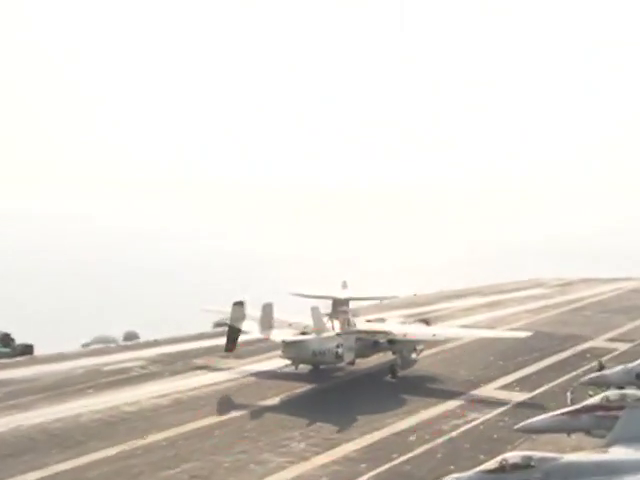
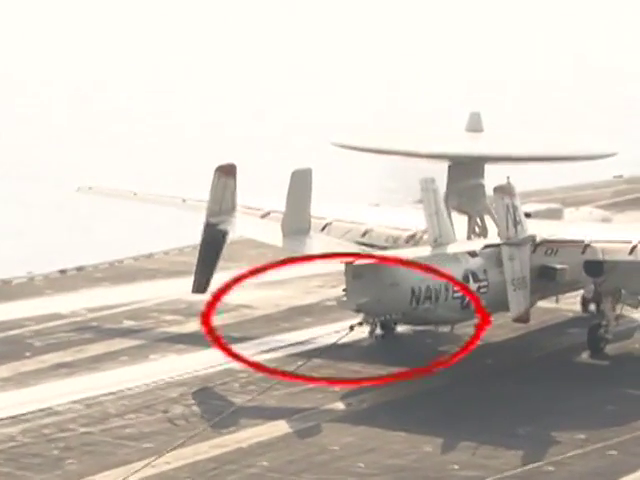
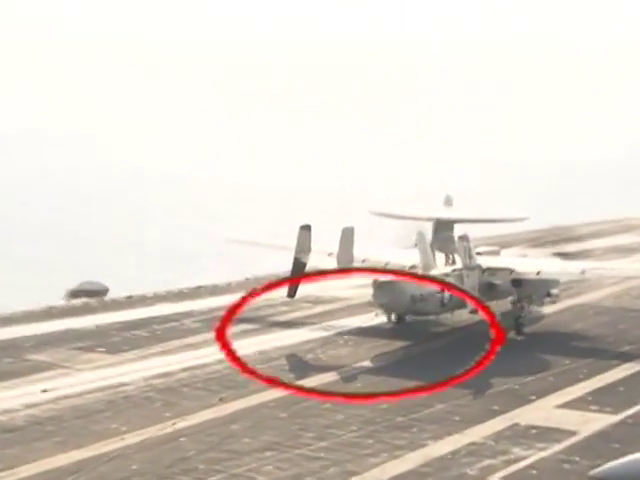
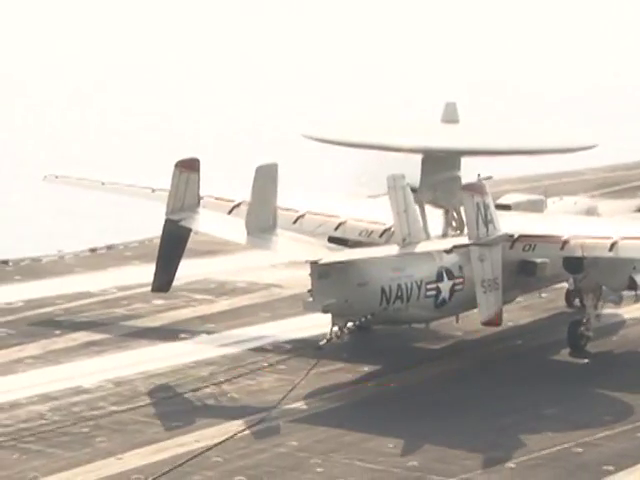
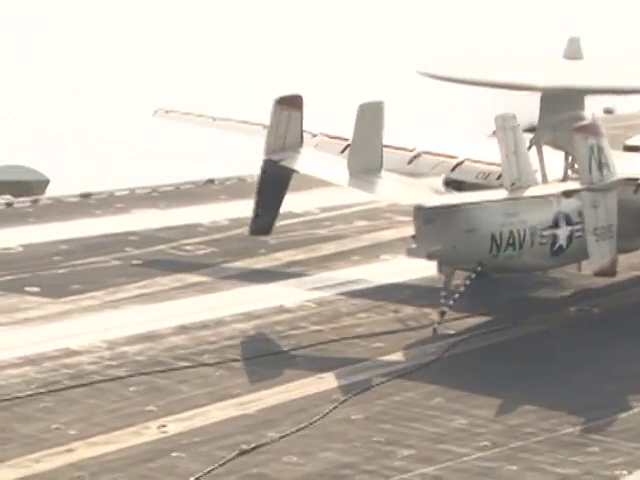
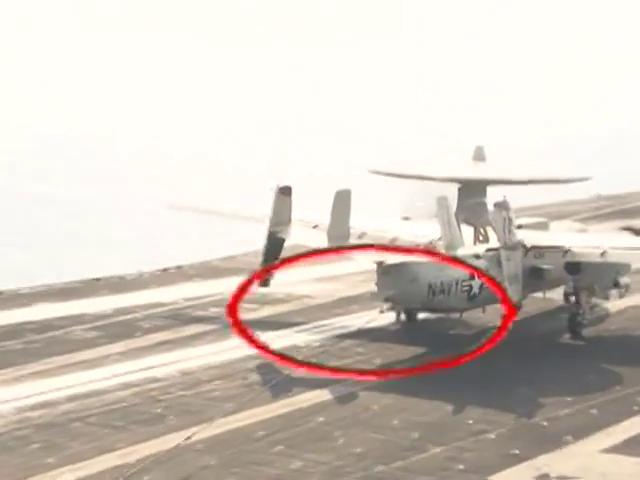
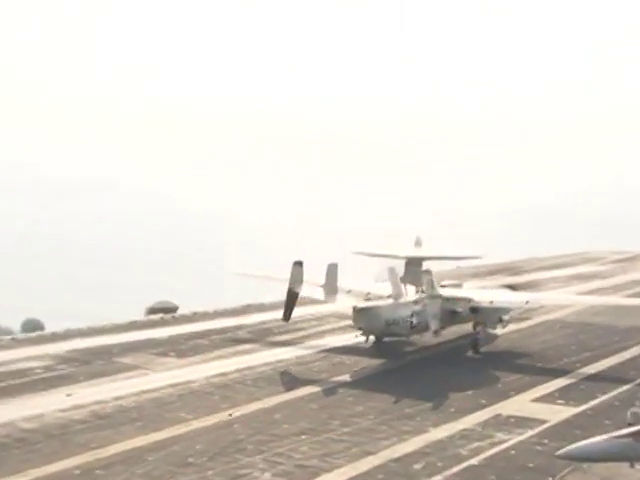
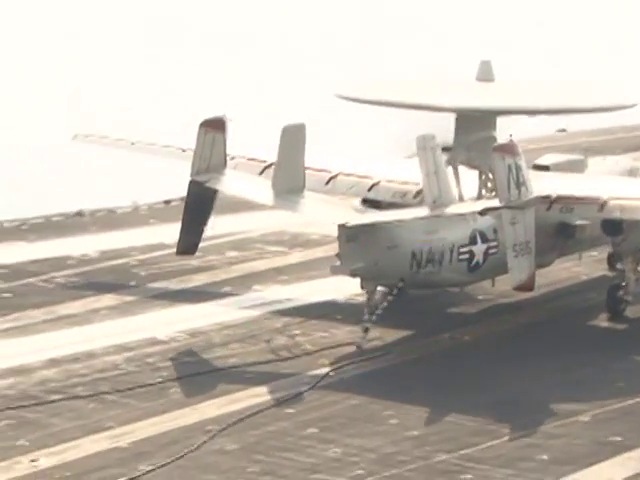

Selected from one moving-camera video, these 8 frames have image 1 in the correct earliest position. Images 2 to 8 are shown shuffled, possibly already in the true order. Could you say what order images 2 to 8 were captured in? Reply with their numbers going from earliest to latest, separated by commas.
7, 3, 6, 2, 4, 8, 5
